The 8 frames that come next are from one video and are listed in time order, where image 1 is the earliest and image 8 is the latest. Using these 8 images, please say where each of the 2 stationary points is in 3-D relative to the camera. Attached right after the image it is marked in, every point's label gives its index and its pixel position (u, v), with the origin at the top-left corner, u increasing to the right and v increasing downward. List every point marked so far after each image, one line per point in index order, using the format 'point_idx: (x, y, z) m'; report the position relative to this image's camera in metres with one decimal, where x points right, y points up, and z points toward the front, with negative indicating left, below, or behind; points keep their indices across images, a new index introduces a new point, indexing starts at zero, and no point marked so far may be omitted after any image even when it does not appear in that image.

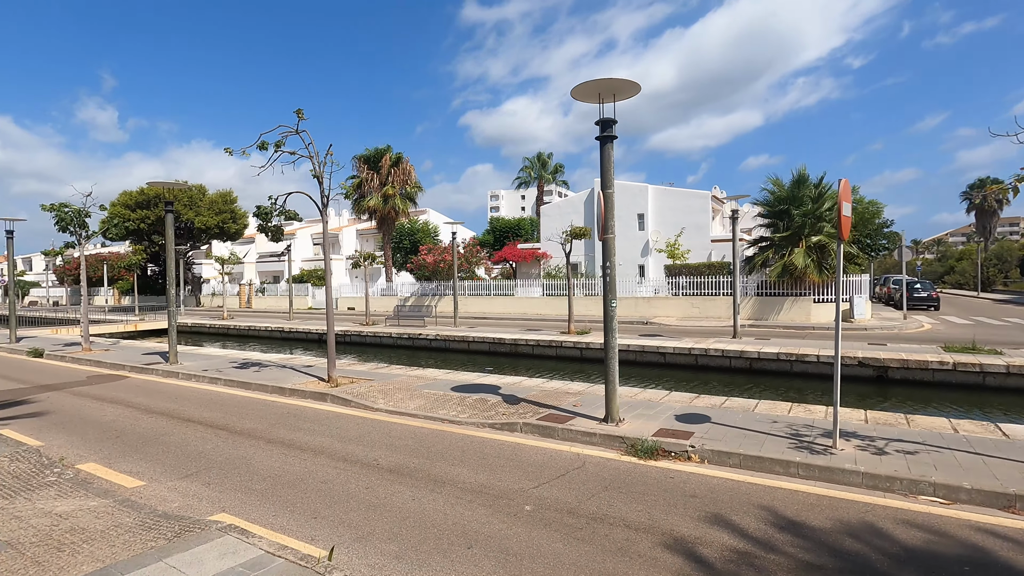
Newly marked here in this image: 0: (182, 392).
0: (-6.5, -2.1, +10.6) m
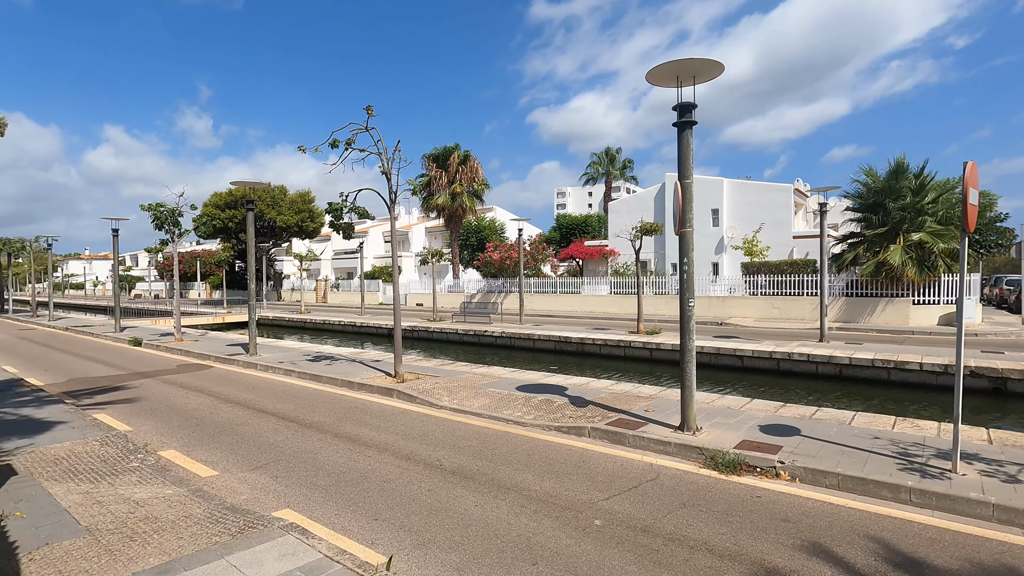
0: (-5.2, -1.9, +11.0) m
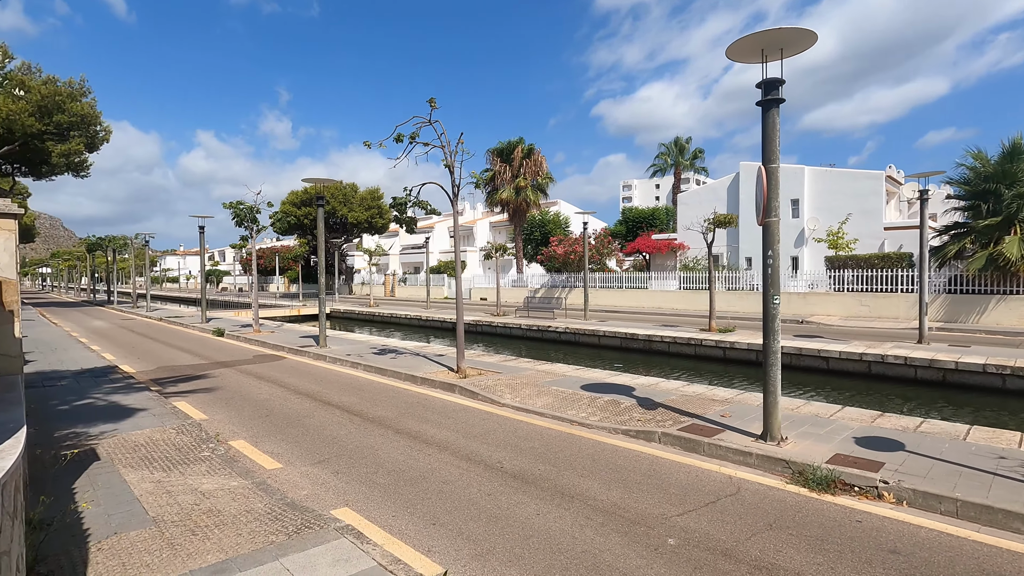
0: (-3.9, -1.8, +11.3) m
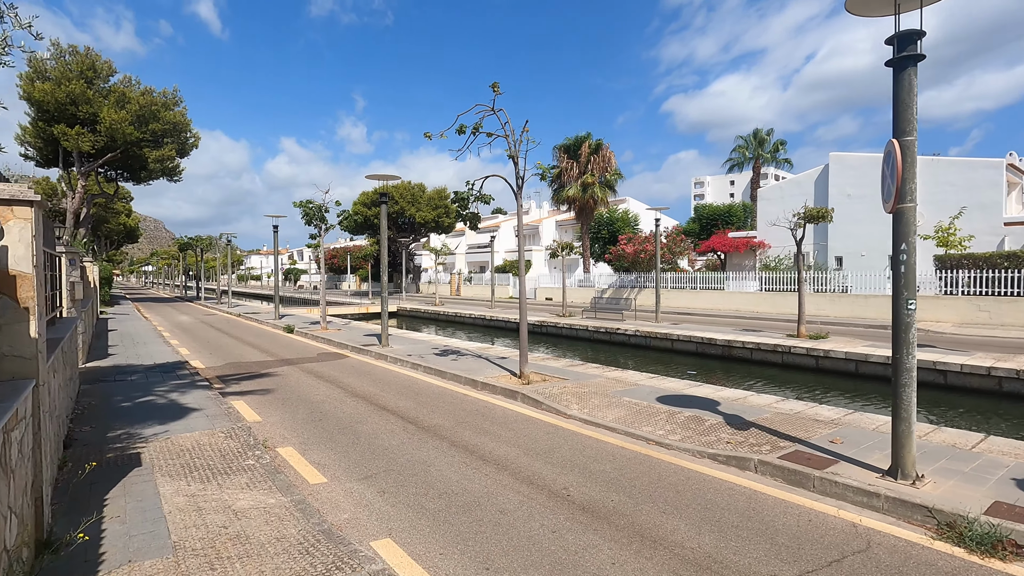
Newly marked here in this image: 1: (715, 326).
0: (-2.6, -1.8, +10.9) m
1: (+7.5, -1.4, +19.9) m
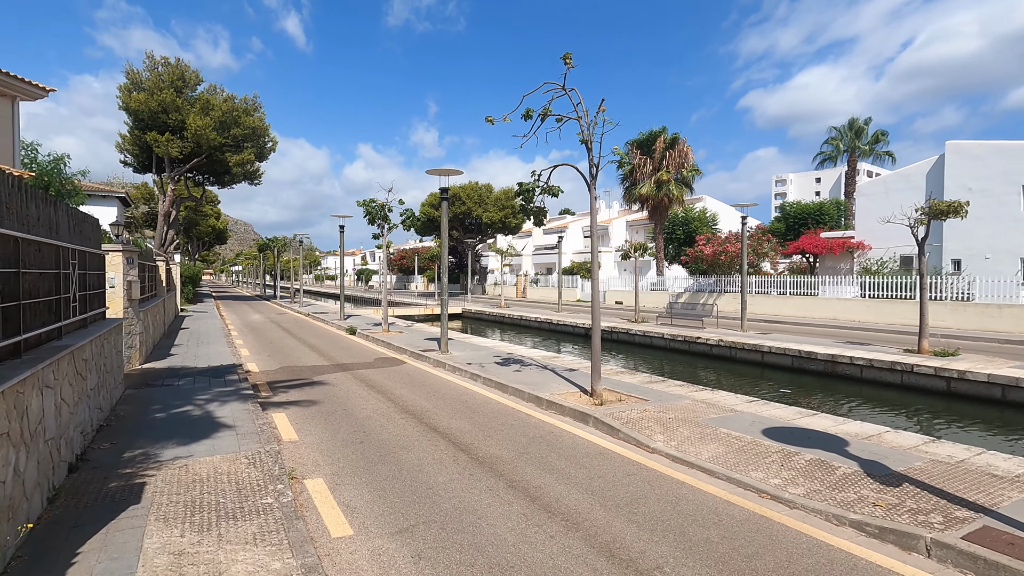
0: (-1.3, -1.8, +9.9) m
1: (+9.8, -1.6, +17.6) m
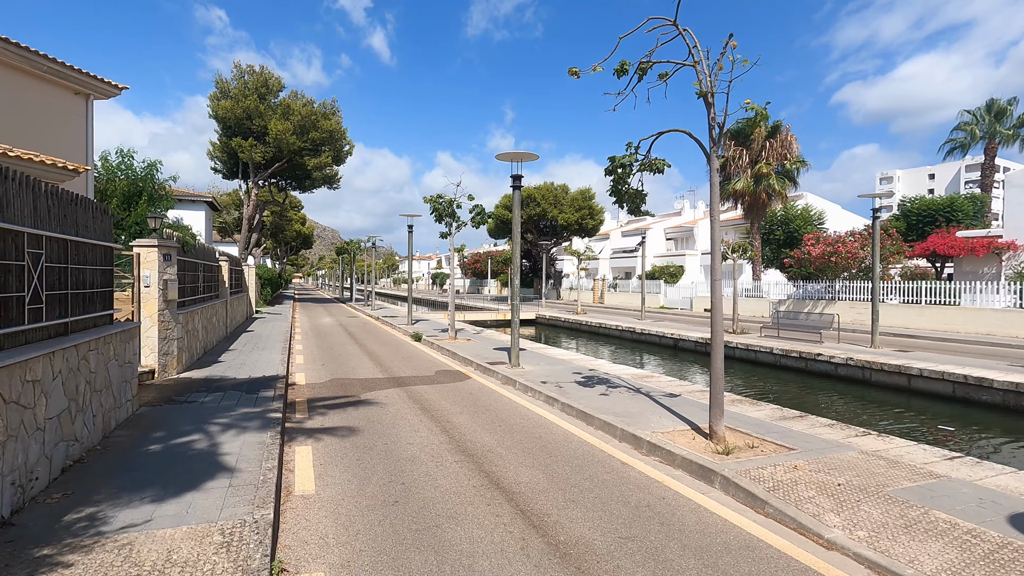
0: (0.0, -1.9, +8.0) m
1: (+12.1, -1.8, +14.0) m
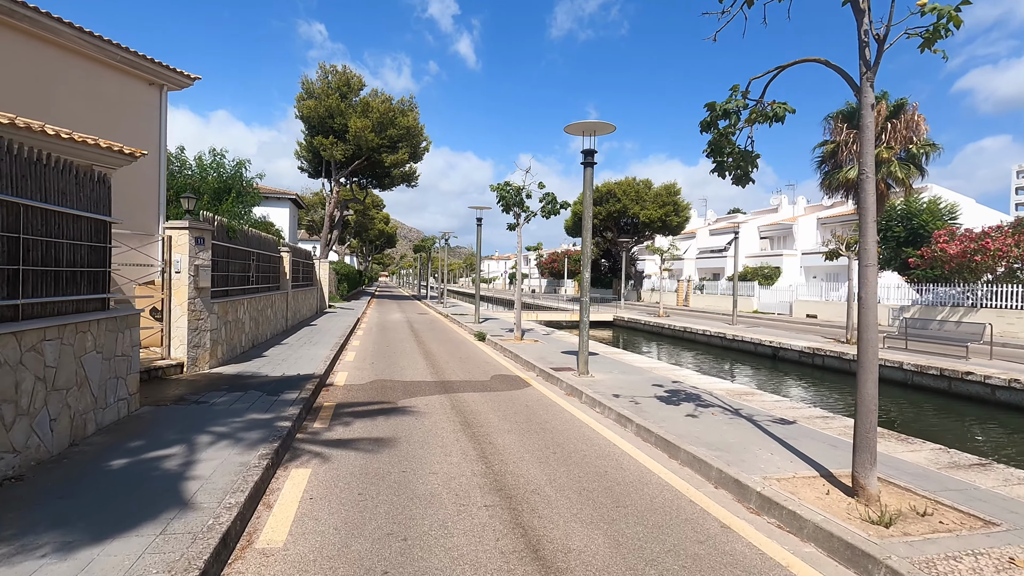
0: (+0.7, -1.8, +6.3) m
1: (+13.5, -1.9, +10.6) m
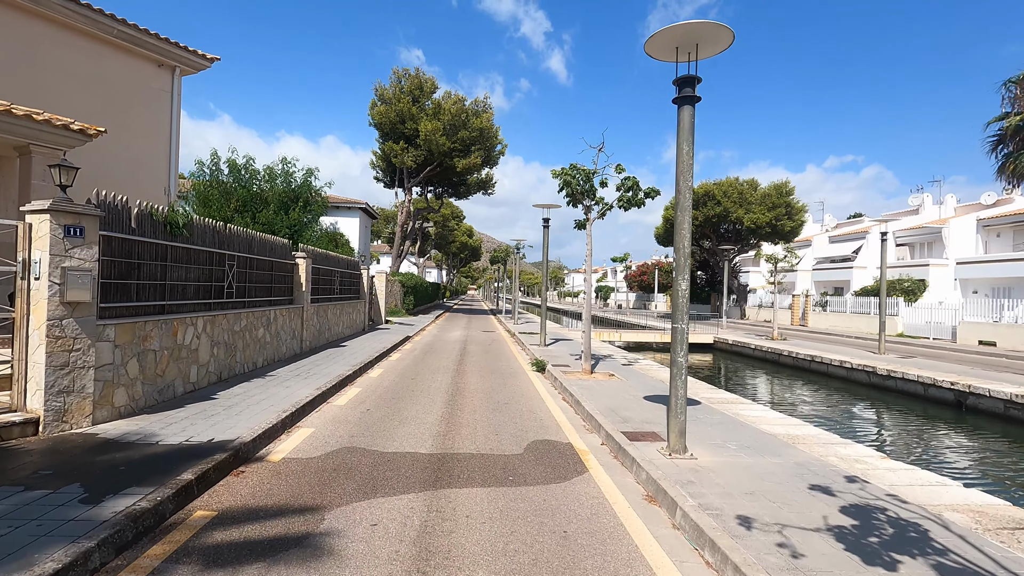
0: (+0.6, -1.9, +2.5) m
1: (+14.0, -2.2, +4.5) m
